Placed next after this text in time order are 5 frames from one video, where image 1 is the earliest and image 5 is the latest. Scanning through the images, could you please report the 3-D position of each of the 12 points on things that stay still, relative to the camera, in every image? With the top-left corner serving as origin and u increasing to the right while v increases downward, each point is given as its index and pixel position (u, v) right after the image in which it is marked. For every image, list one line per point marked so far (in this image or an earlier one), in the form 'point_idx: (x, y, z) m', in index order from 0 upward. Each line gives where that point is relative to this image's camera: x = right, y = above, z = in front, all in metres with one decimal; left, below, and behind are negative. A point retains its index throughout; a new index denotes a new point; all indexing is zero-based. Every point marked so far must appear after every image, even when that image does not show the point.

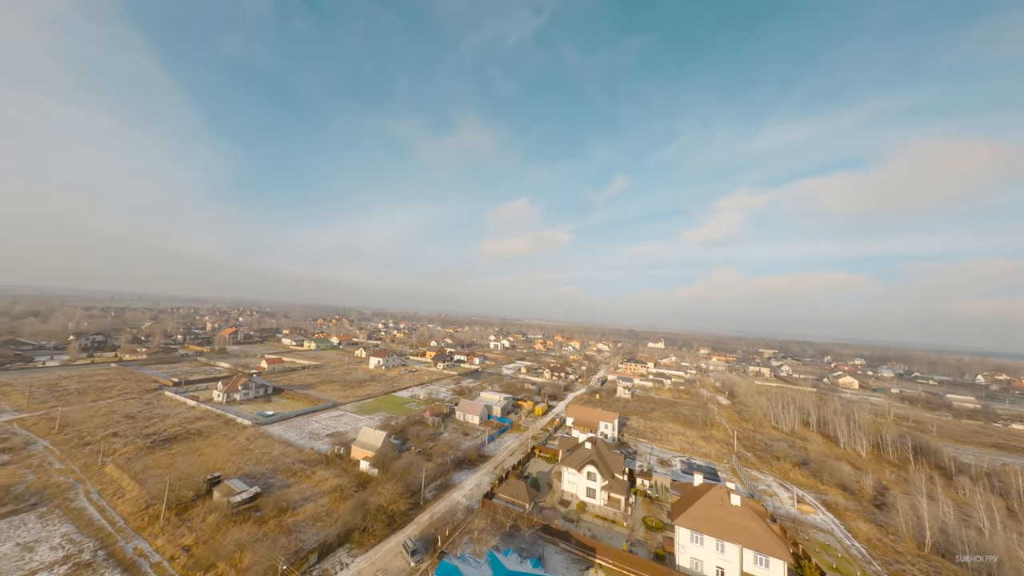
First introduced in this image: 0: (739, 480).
0: (+15.3, -12.9, +19.4) m
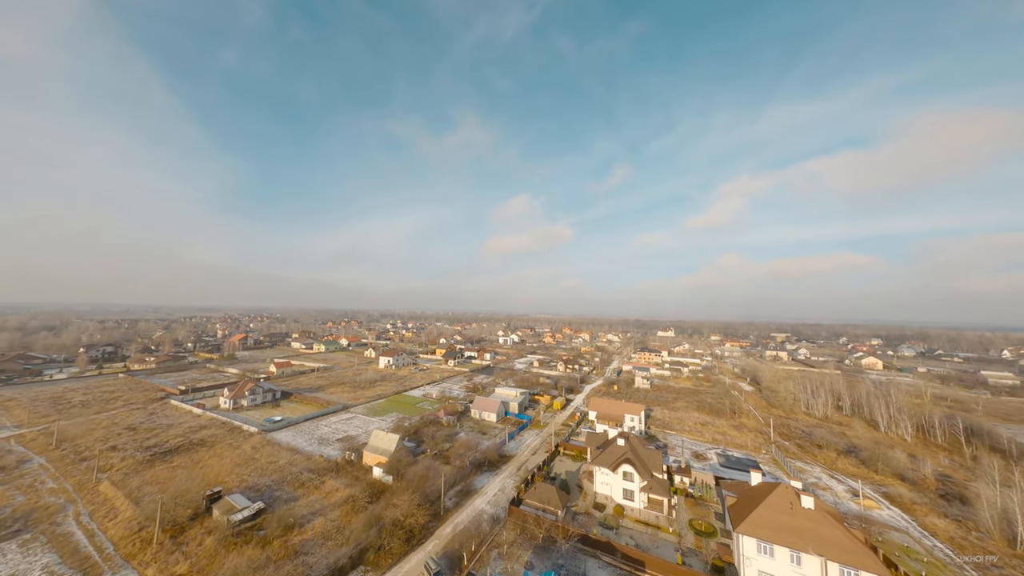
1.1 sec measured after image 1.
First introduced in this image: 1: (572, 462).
0: (+16.8, -11.4, +17.8) m
1: (+3.7, -10.7, +17.8) m
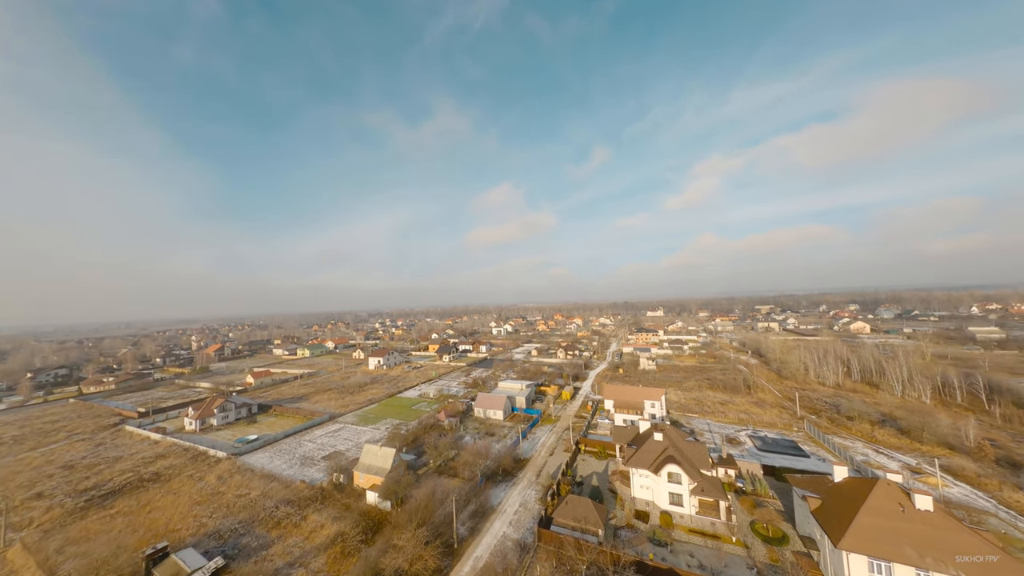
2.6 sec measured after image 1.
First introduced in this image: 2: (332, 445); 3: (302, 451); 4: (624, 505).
0: (+17.7, -9.2, +16.2) m
1: (+4.6, -9.4, +15.6) m
2: (-11.7, -10.2, +18.8) m
3: (-13.2, -10.2, +18.2) m
4: (+4.7, -9.1, +12.2) m
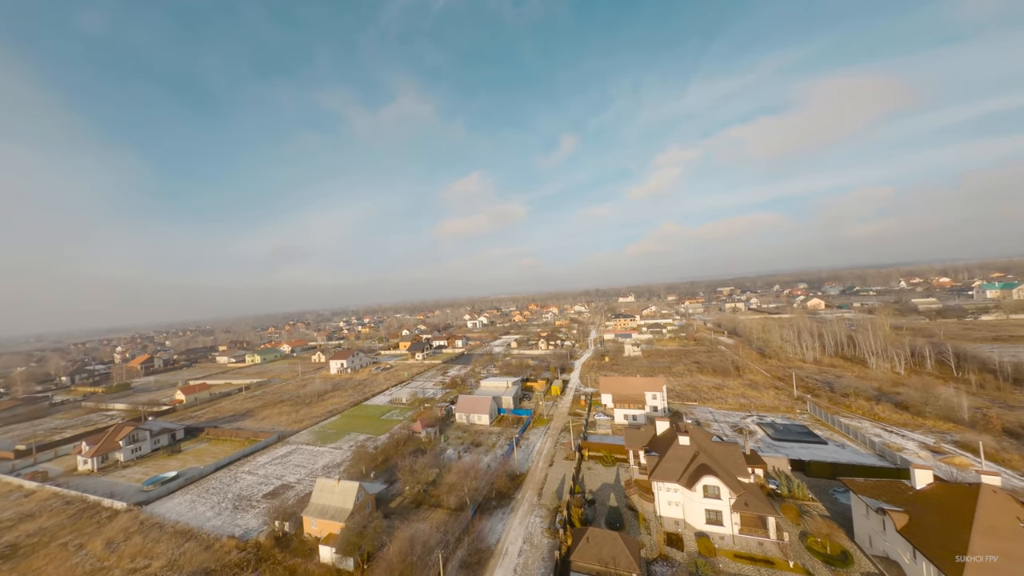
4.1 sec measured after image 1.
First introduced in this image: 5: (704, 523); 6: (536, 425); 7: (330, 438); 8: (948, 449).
0: (+17.3, -7.7, +15.2) m
1: (+4.3, -8.5, +13.4) m
2: (-12.1, -9.8, +15.1) m
3: (-13.5, -9.9, +14.3) m
4: (+4.8, -8.3, +10.0) m
5: (+6.4, -7.9, +9.7) m
6: (+1.5, -8.9, +18.9) m
7: (-12.0, -9.8, +19.0) m
8: (+20.1, -7.4, +13.4) m
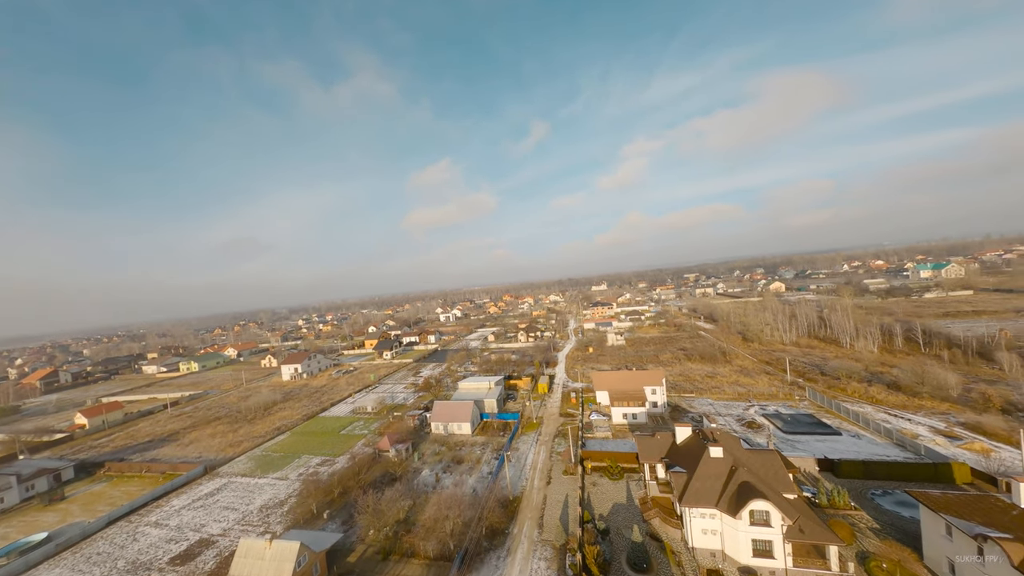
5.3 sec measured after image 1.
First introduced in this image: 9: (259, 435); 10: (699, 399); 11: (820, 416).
0: (+16.7, -6.7, +14.3) m
1: (+4.0, -7.8, +11.3) m
2: (-12.5, -9.5, +11.5) m
3: (-13.8, -9.6, +10.6) m
4: (+4.8, -7.7, +8.0) m
5: (+6.4, -7.2, +7.8) m
6: (+0.7, -8.2, +16.5) m
7: (-12.7, -9.4, +15.5) m
8: (+19.7, -6.3, +12.8) m
9: (-16.4, -9.6, +18.9) m
10: (+11.9, -7.0, +18.4) m
11: (+16.1, -6.7, +15.1) m
